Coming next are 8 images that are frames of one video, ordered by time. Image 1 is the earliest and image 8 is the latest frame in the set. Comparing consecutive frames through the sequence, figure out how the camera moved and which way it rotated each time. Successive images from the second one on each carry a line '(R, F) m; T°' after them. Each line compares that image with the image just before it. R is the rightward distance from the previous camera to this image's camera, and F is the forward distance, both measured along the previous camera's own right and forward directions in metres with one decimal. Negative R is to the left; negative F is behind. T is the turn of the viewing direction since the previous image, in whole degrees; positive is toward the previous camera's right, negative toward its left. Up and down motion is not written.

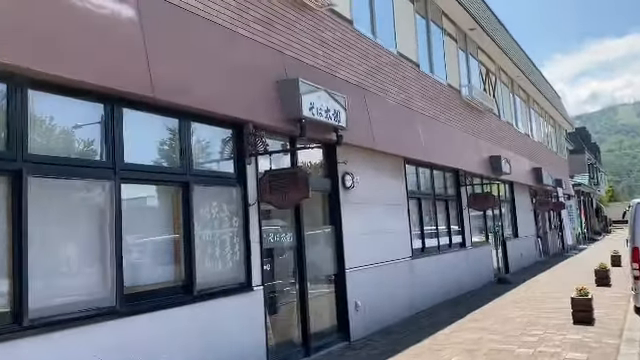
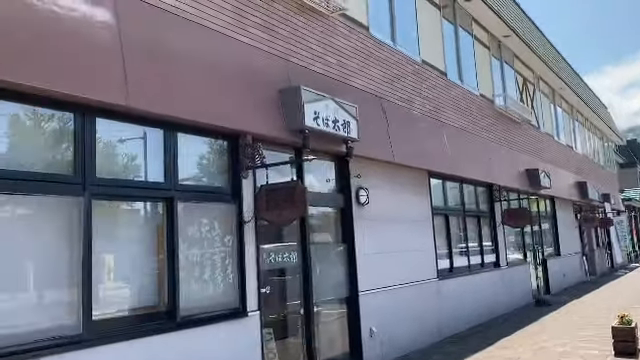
(+0.5, +0.6) m; -4°
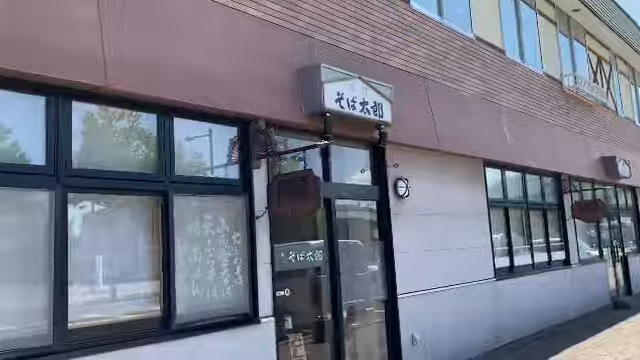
(+0.5, +0.8) m; -7°
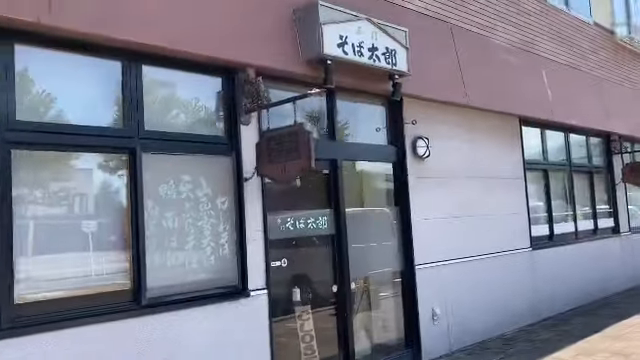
(+0.4, +0.7) m; -5°
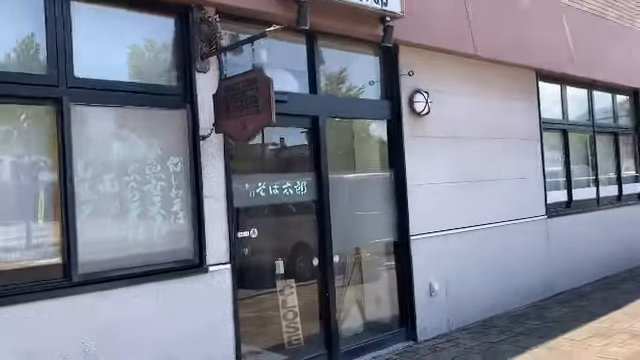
(+0.4, +0.8) m; -2°
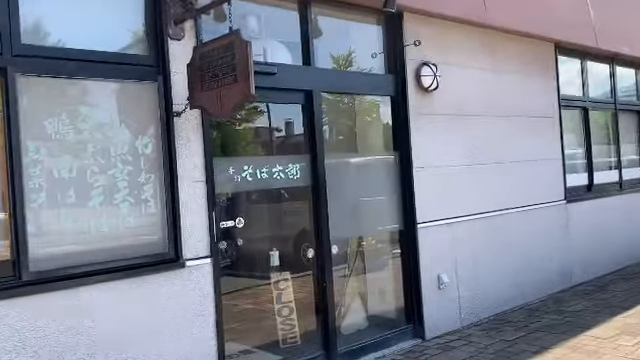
(+0.1, +0.6) m; -1°
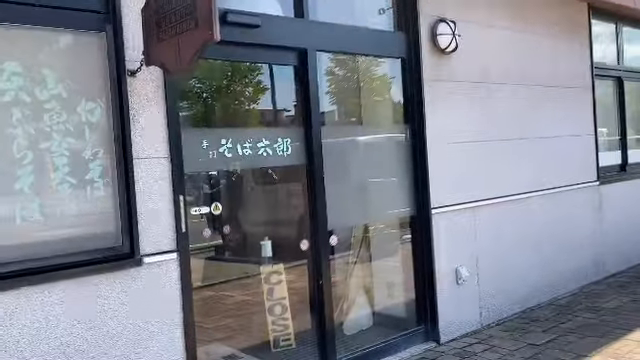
(+0.1, +0.8) m; -1°
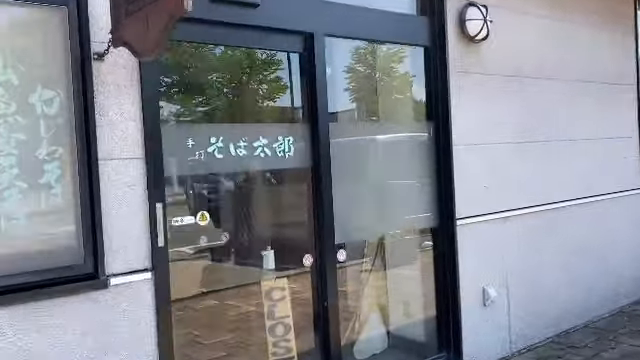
(+0.1, +0.6) m; -2°
